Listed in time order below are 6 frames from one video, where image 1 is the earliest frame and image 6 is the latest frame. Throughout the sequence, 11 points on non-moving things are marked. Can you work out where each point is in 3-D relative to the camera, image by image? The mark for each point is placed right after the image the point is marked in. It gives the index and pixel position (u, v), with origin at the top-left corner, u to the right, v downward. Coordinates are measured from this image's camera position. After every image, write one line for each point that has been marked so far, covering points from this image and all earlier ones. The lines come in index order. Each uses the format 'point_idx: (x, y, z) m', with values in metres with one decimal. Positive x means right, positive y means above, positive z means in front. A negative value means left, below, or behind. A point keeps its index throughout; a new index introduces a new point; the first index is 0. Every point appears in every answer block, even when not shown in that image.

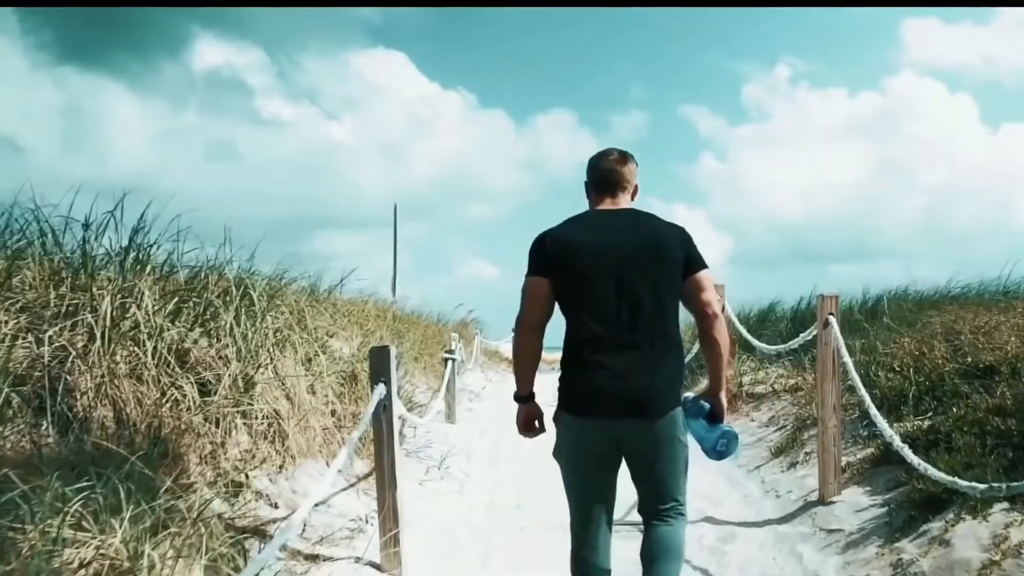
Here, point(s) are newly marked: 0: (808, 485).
0: (+1.9, -1.2, +5.5) m
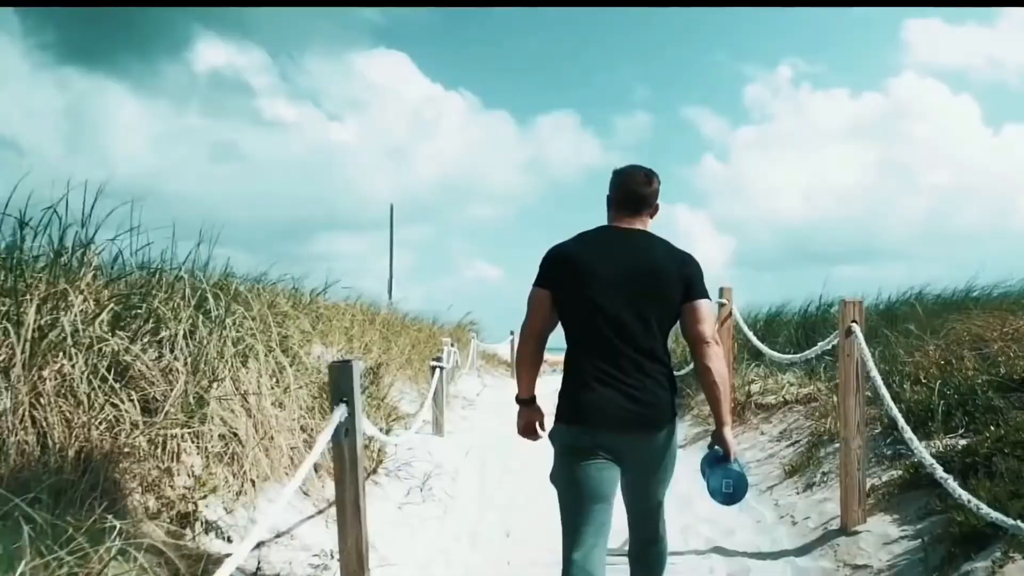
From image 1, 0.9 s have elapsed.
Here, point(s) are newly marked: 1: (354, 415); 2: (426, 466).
0: (+1.8, -1.3, +4.9) m
1: (-0.6, -0.5, +3.5) m
2: (-0.6, -1.3, +6.0) m
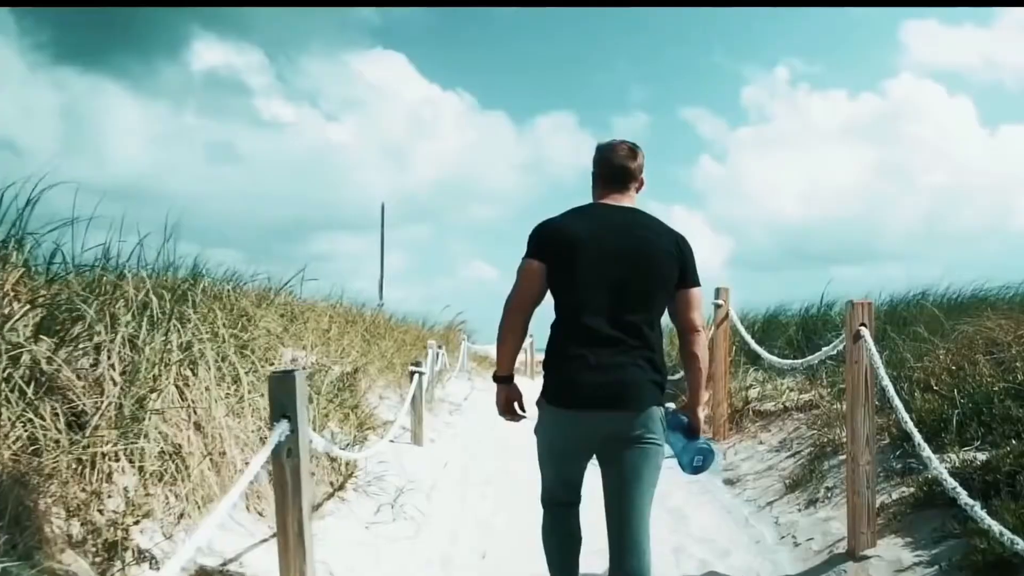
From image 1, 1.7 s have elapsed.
0: (+1.7, -1.3, +4.5) m
1: (-0.8, -0.5, +3.0) m
2: (-0.7, -1.3, +5.6) m
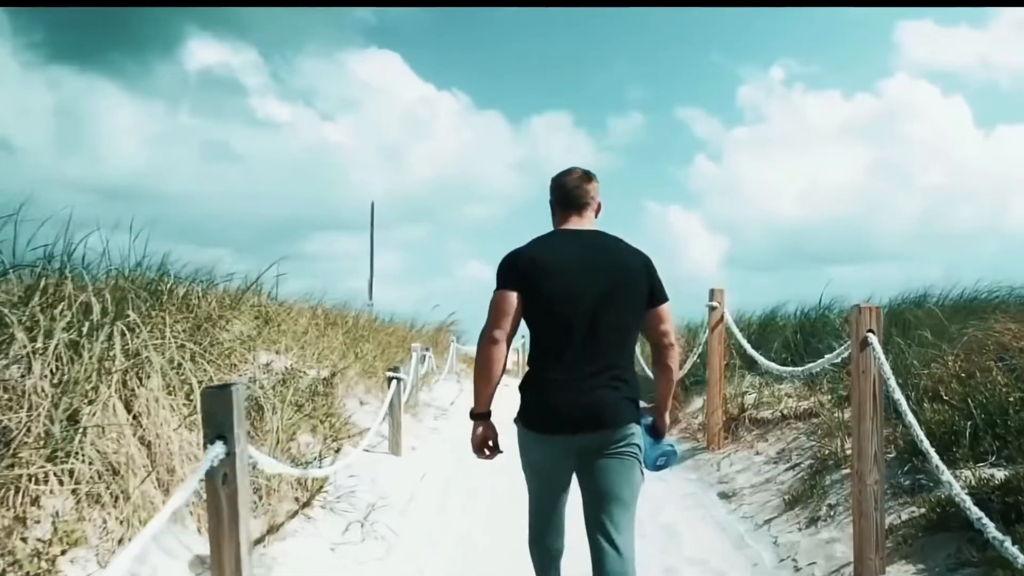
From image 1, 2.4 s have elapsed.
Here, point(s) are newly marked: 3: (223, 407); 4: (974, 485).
0: (+1.6, -1.3, +4.2) m
1: (-0.9, -0.5, +2.7) m
2: (-0.9, -1.3, +5.3) m
3: (-0.9, -0.4, +2.7) m
4: (+2.1, -0.9, +3.9) m
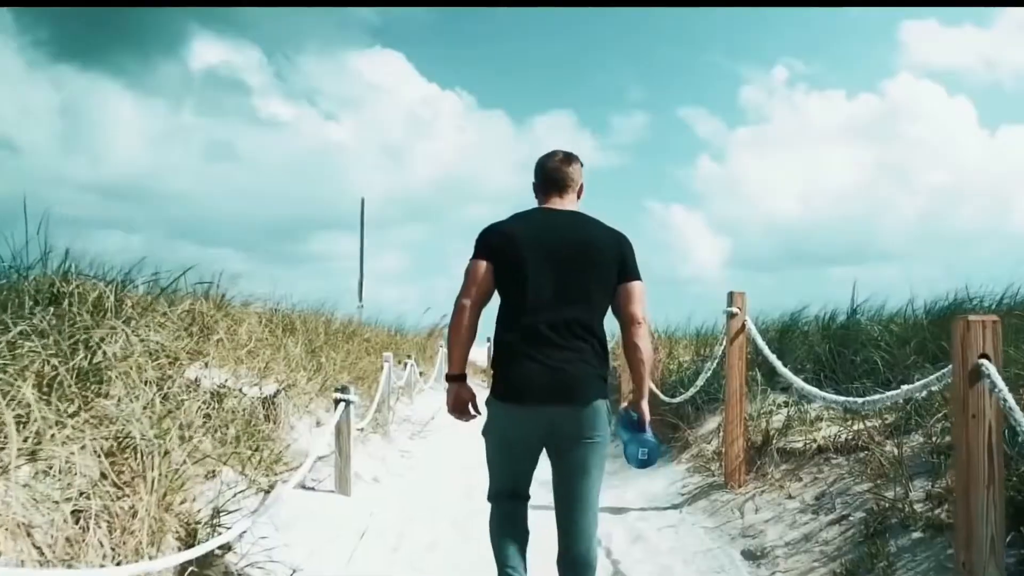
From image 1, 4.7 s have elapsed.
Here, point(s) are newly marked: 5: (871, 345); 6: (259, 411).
0: (+1.4, -1.3, +2.9) m
1: (-1.0, -0.5, +1.4) m
2: (-1.0, -1.3, +4.0) m
3: (-1.1, -0.4, +1.4) m
4: (+1.9, -0.9, +2.6) m
5: (+2.8, -0.5, +6.8) m
6: (-1.7, -0.8, +6.0) m
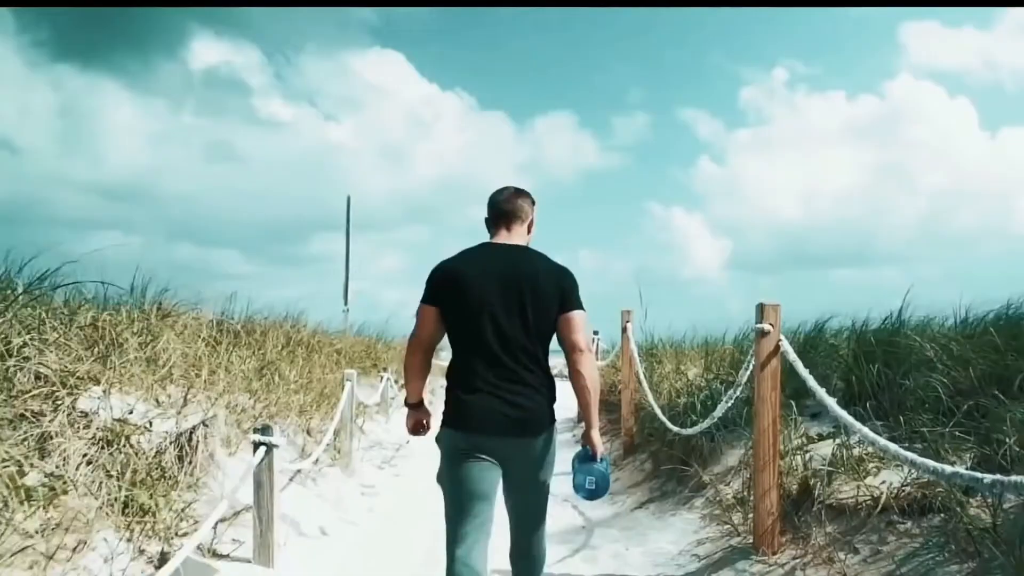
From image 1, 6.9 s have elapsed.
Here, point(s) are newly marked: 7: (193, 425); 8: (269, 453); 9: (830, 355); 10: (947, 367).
0: (+1.2, -1.3, +1.7) m
1: (-1.2, -0.6, +0.2) m
2: (-1.2, -1.3, +2.8) m
3: (-1.2, -0.4, +0.2) m
4: (+1.7, -0.9, +1.4) m
5: (+2.7, -0.5, +5.6) m
6: (-1.9, -0.9, +4.8) m
7: (-1.9, -0.8, +5.2) m
8: (-1.2, -0.8, +4.3) m
9: (+2.6, -0.6, +6.8) m
10: (+2.8, -0.5, +5.5) m
